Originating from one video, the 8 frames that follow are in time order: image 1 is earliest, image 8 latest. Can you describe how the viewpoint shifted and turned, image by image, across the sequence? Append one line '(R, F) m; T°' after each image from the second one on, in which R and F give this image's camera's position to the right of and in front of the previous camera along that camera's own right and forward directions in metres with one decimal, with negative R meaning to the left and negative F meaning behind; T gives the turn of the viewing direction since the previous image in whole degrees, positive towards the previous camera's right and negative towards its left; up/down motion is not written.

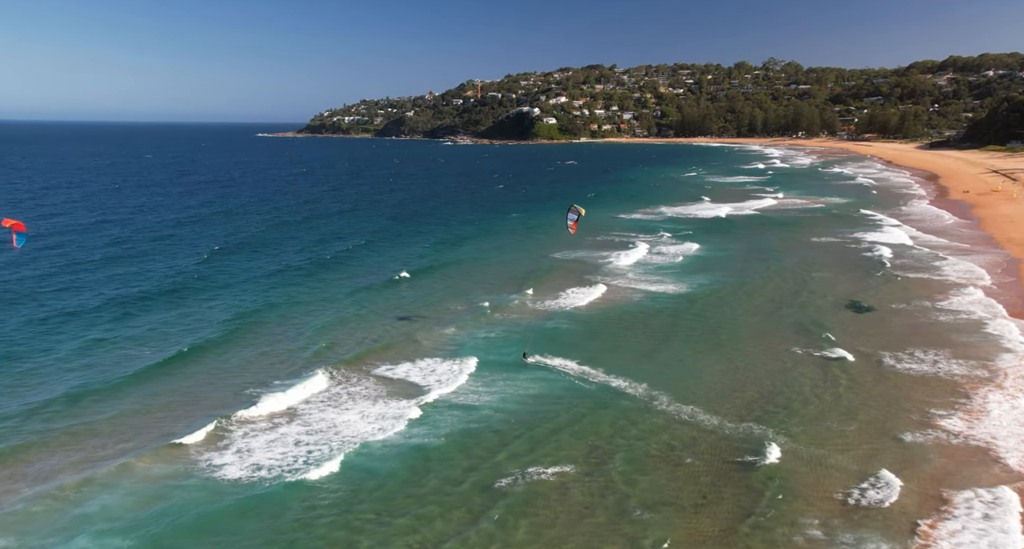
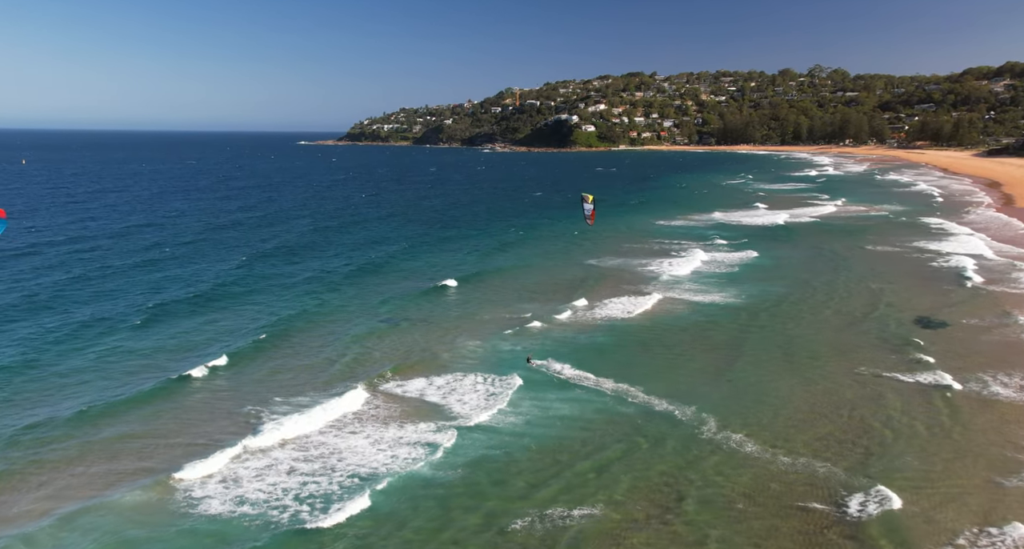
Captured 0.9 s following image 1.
(+0.1, +3.0) m; -3°
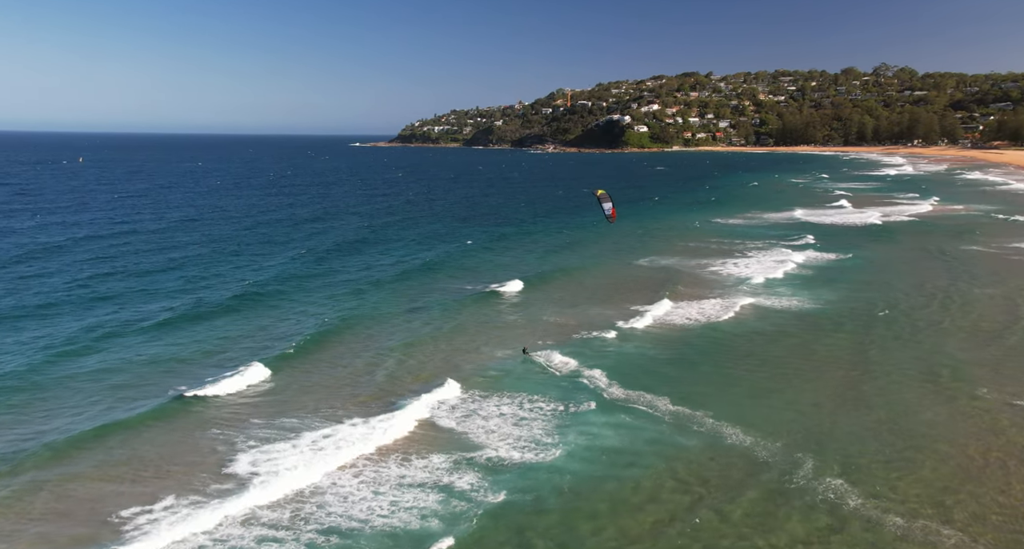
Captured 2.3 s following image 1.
(+0.3, +4.8) m; -4°
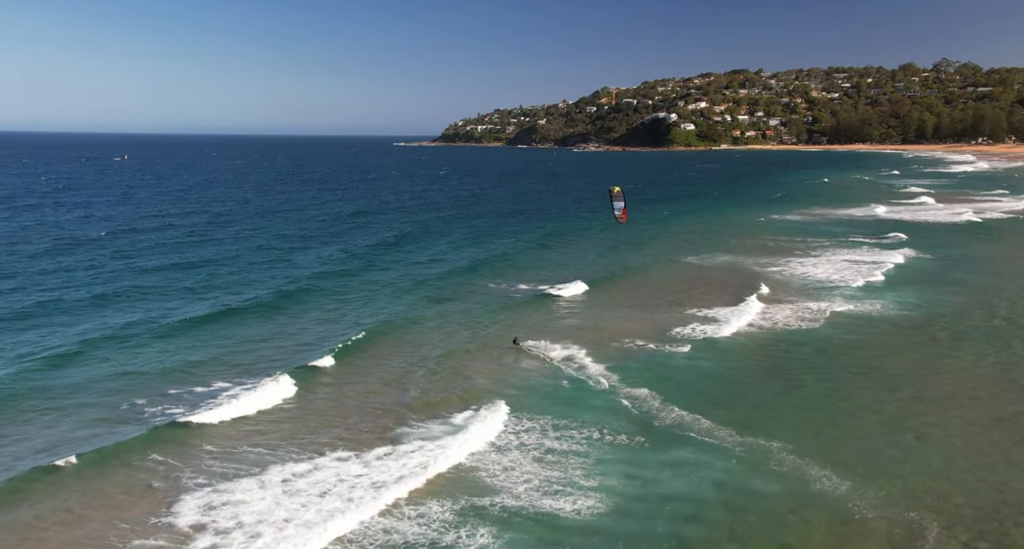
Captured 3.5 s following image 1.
(+0.3, +4.2) m; -3°
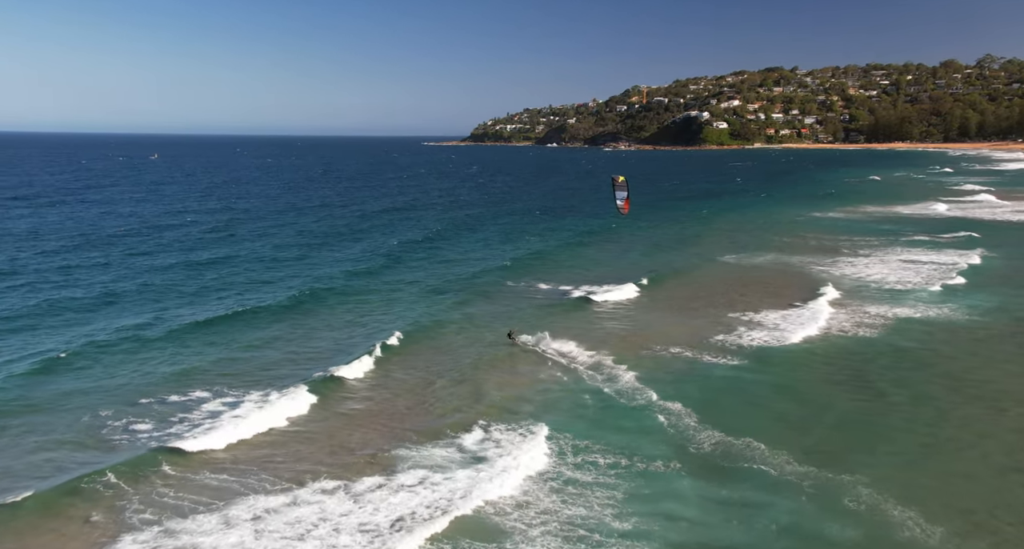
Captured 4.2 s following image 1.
(+0.2, +2.6) m; -2°
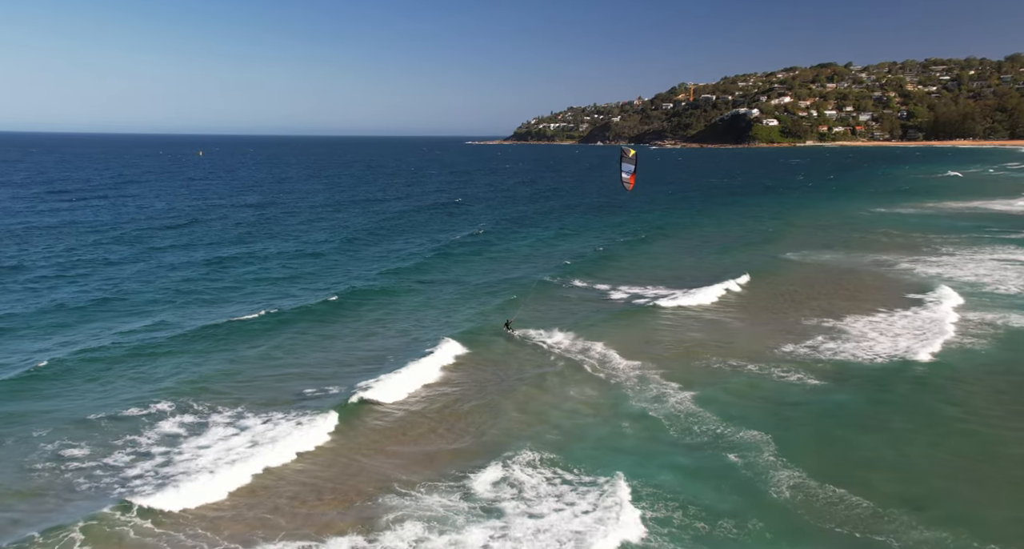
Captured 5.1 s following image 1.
(+0.2, +3.5) m; -3°
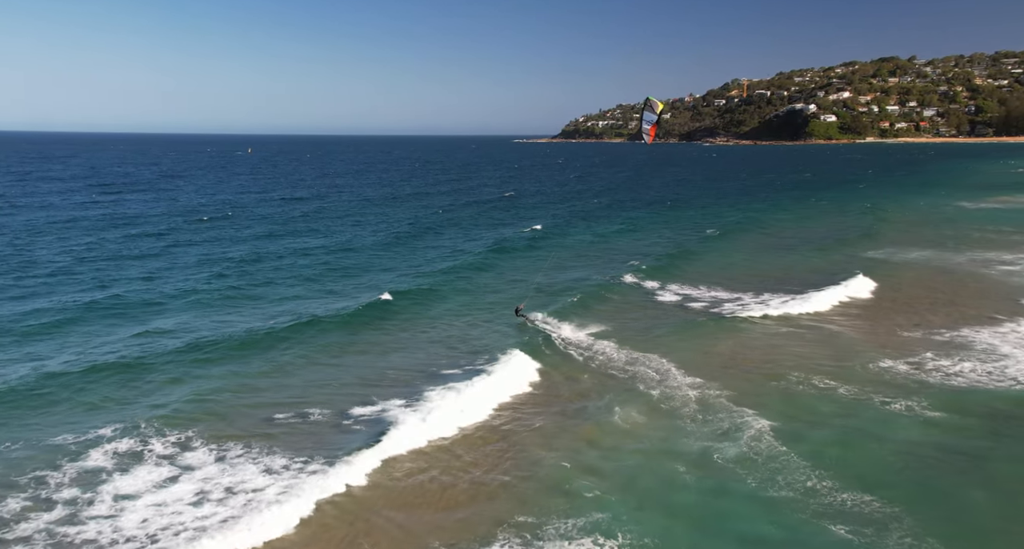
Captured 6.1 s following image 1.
(+0.3, +3.4) m; -4°
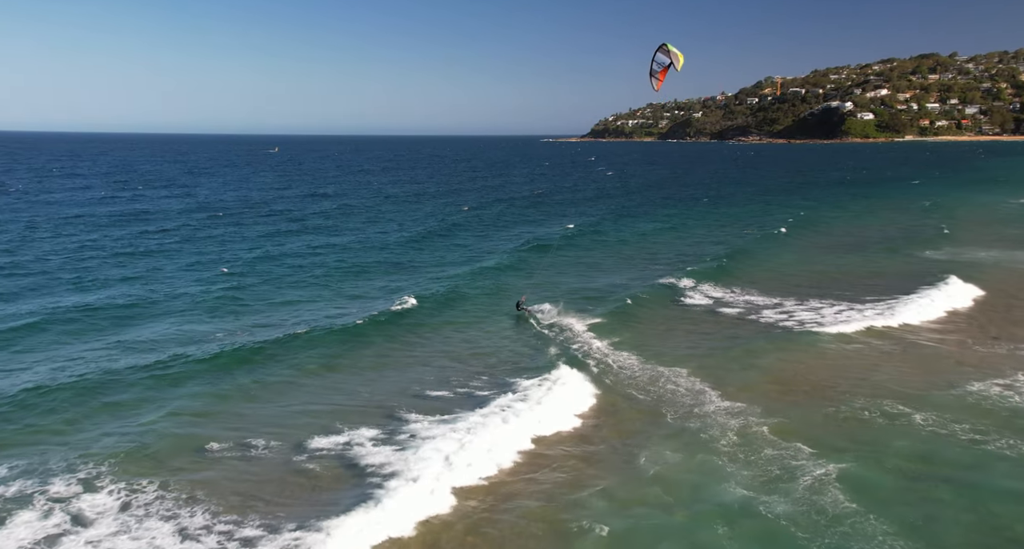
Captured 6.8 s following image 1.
(+0.4, +2.6) m; -2°
